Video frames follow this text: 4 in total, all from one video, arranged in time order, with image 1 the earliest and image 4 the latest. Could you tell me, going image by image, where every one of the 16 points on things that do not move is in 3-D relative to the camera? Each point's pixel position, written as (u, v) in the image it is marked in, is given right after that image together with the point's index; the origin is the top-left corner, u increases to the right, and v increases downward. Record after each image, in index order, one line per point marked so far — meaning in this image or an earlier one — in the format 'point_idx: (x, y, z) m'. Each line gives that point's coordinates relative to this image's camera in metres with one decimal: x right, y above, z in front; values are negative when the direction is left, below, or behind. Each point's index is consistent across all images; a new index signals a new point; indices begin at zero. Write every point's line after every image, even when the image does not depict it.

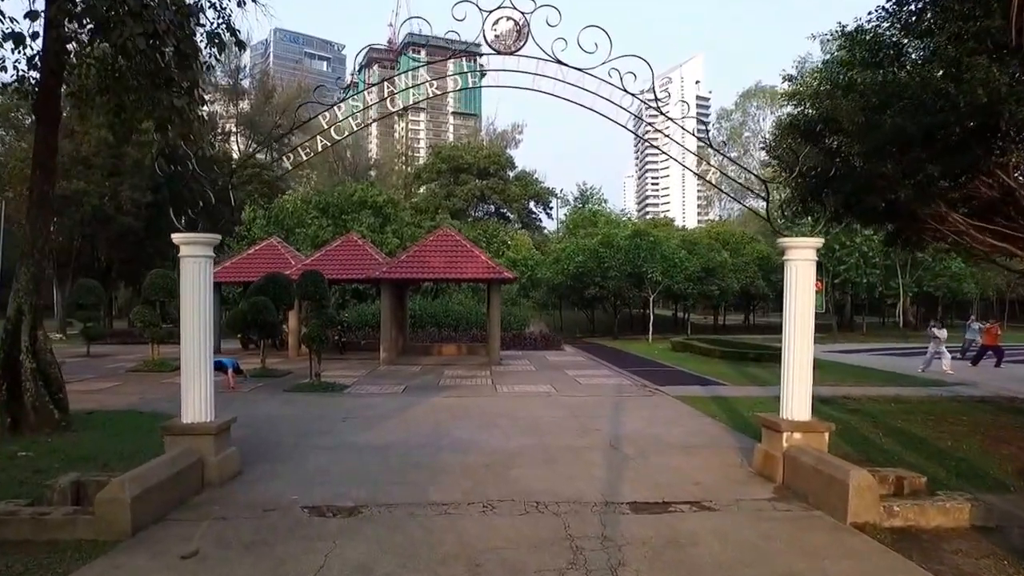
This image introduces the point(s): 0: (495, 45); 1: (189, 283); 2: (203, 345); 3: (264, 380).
0: (-0.2, +2.3, +6.6) m
1: (-2.7, 0.0, +5.8) m
2: (-2.6, -0.5, +5.8) m
3: (-4.9, -1.9, +13.7) m
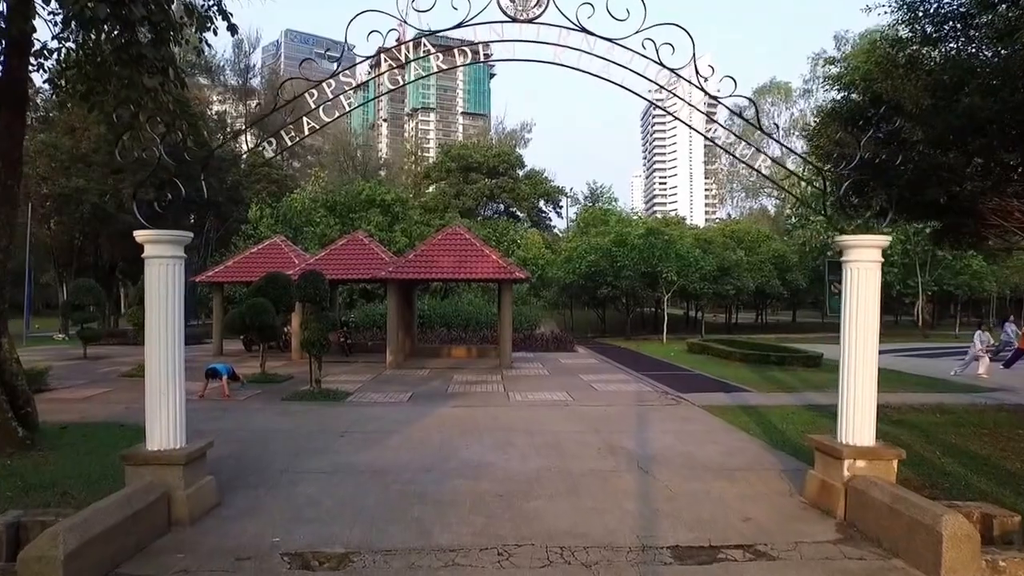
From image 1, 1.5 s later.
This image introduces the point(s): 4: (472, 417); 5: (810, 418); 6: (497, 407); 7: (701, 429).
0: (0.0, +2.3, +5.8) m
1: (-2.6, 0.0, +5.0) m
2: (-2.5, -0.5, +5.0) m
3: (-4.7, -1.9, +12.9) m
4: (-0.6, -1.9, +9.9) m
5: (+4.4, -1.9, +10.0) m
6: (-0.2, -1.9, +10.9) m
7: (+2.5, -1.8, +8.9) m
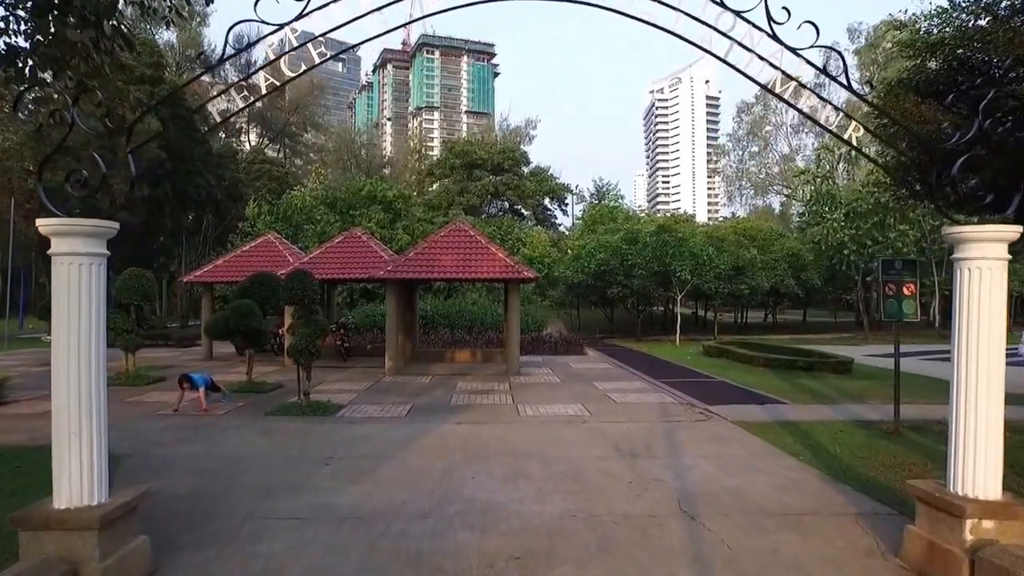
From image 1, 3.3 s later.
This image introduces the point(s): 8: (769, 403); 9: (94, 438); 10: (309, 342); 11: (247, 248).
0: (+0.1, +2.3, +4.6) m
1: (-2.5, 0.0, +3.8) m
2: (-2.4, -0.5, +3.8) m
3: (-4.5, -1.9, +11.8) m
4: (-0.4, -1.9, +8.7) m
5: (+4.5, -1.9, +8.8) m
6: (-0.1, -1.9, +9.7) m
7: (+2.6, -1.9, +7.7) m
8: (+4.4, -2.0, +11.8) m
9: (-2.3, -0.9, +3.8) m
10: (-3.4, -0.9, +11.4) m
11: (-7.6, +1.1, +19.6) m
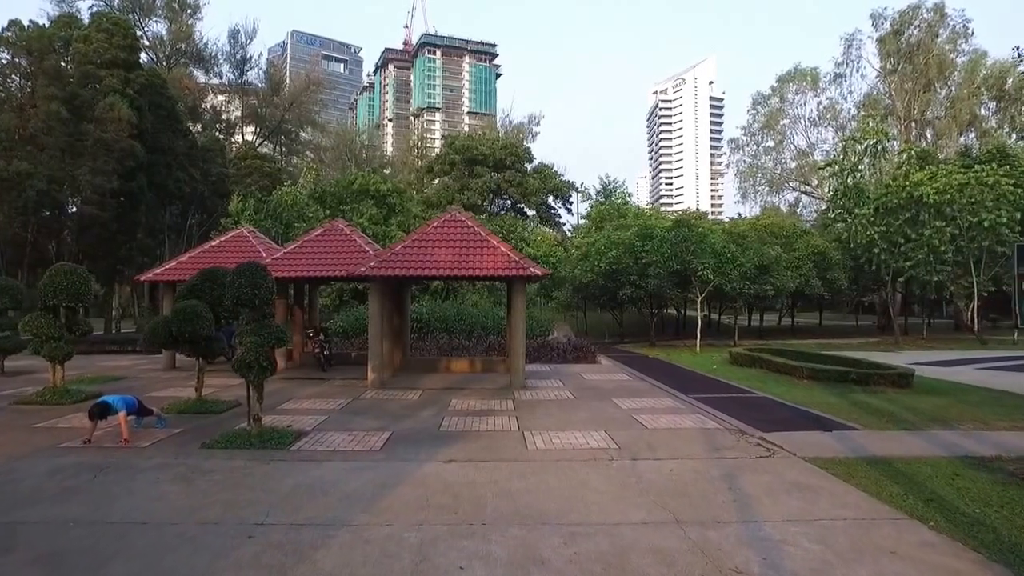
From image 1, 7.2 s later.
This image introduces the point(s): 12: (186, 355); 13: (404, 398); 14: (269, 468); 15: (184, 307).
0: (+0.2, +2.3, +2.3) m
1: (-2.4, 0.0, +1.5) m
2: (-2.3, -0.5, +1.5) m
3: (-4.4, -1.9, +9.4) m
4: (-0.4, -1.9, +6.4) m
5: (+4.6, -1.9, +6.4) m
6: (0.0, -1.9, +7.4) m
7: (+2.7, -1.8, +5.4) m
8: (+4.5, -1.9, +9.5) m
9: (-2.3, -0.8, +1.5) m
10: (-3.3, -0.9, +9.1) m
11: (-7.5, +1.1, +17.3) m
12: (-5.2, -1.1, +11.1) m
13: (-2.0, -1.9, +12.3) m
14: (-2.6, -1.9, +7.2) m
15: (-5.0, -0.3, +10.7) m
